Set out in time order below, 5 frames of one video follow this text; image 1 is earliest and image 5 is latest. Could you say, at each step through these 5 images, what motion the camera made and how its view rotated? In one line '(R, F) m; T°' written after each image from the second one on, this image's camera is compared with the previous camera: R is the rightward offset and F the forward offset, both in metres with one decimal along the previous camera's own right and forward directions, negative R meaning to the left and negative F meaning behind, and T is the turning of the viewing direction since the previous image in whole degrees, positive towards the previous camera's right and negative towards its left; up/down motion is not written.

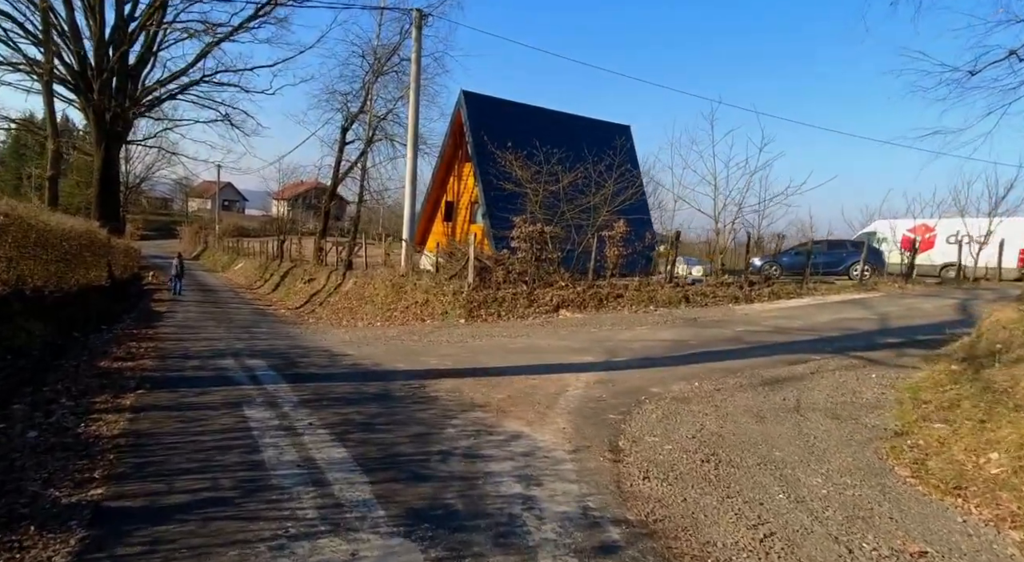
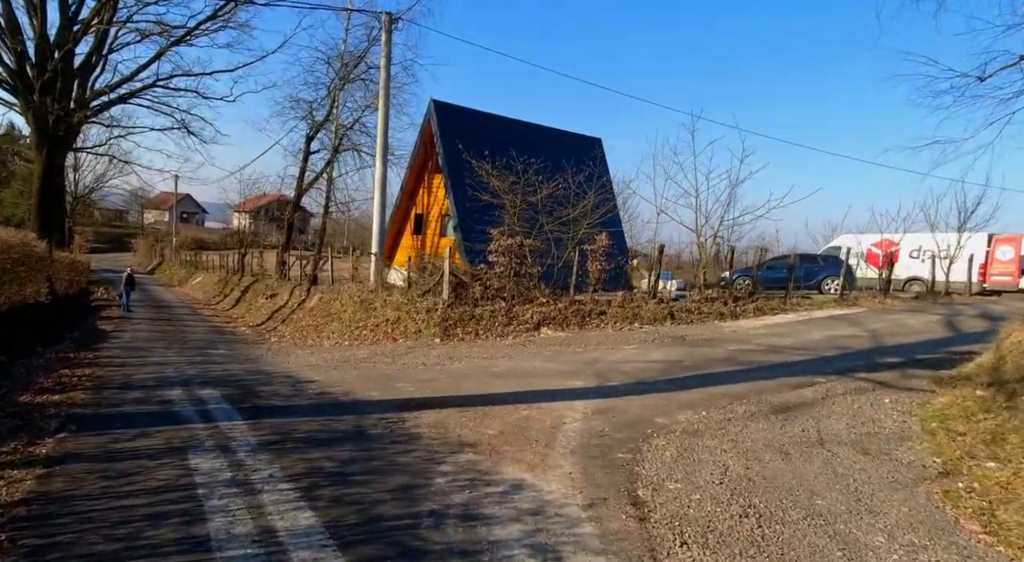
(-0.3, +0.9) m; +3°
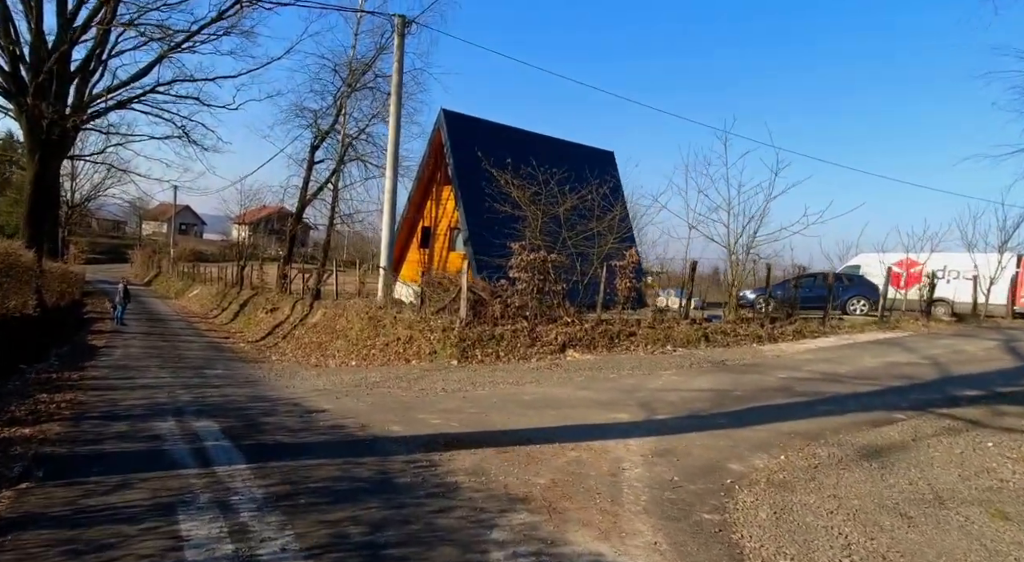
(-0.5, +1.2) m; 0°
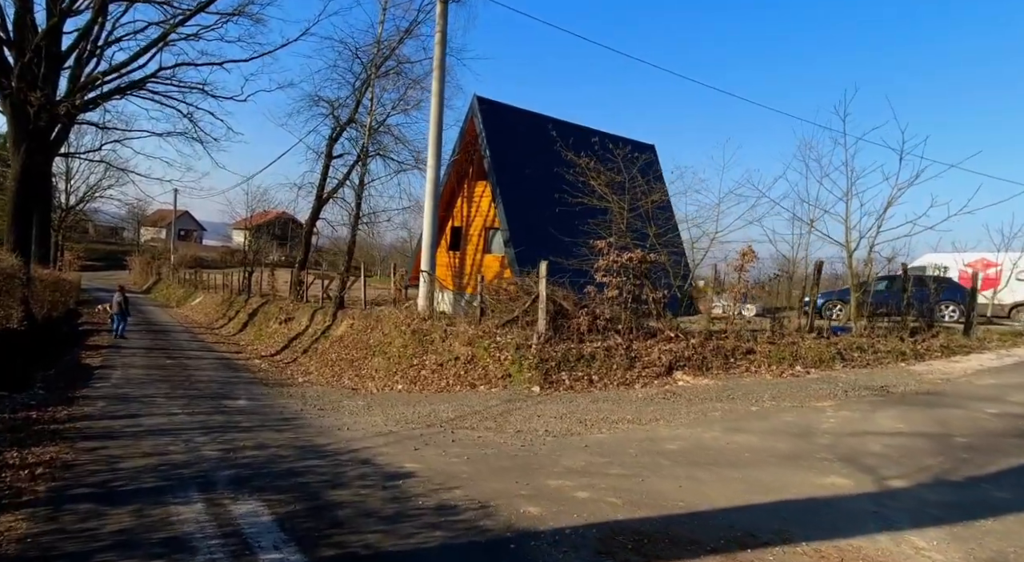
(-1.6, +2.8) m; 0°
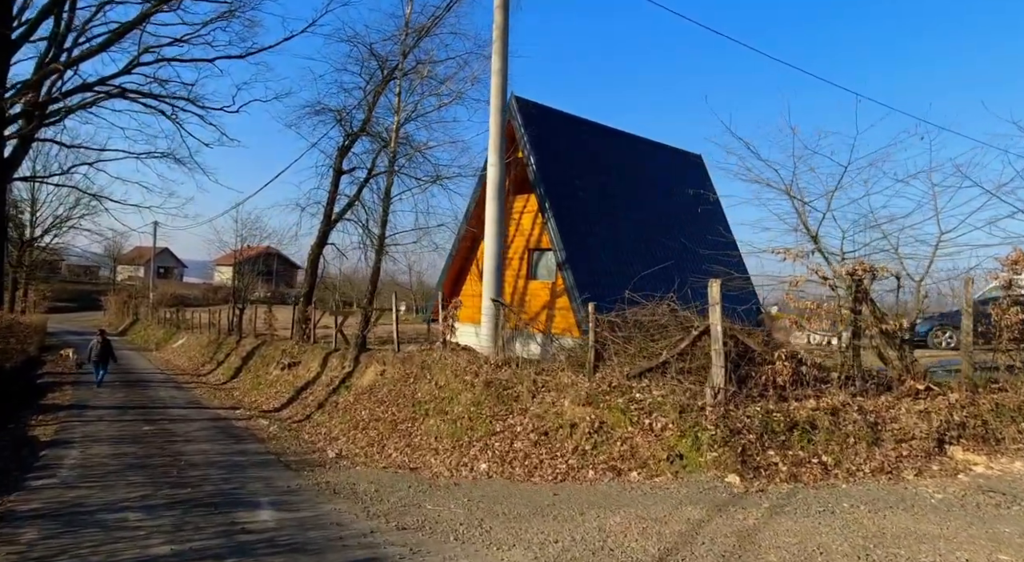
(-2.1, +4.2) m; +1°
